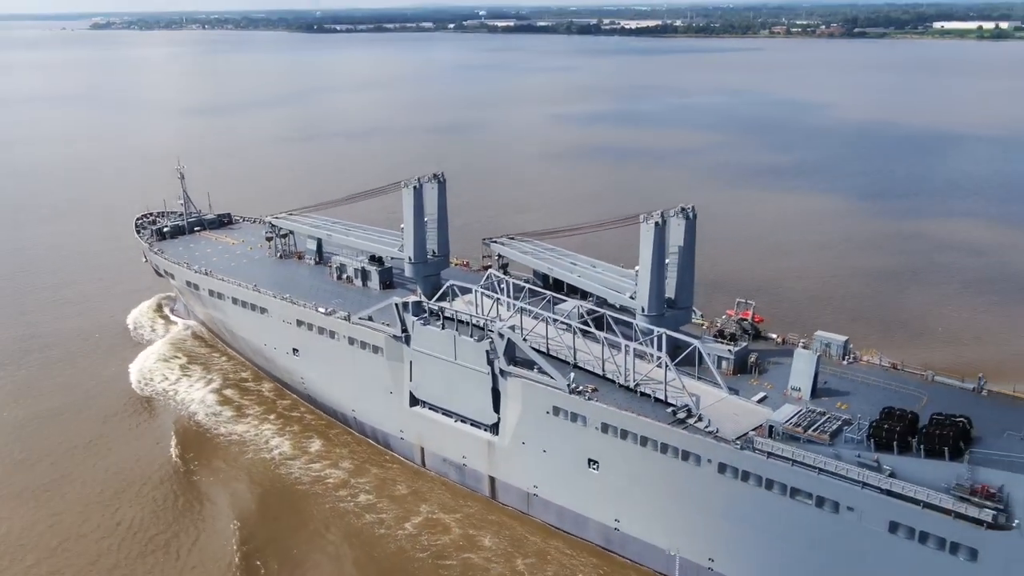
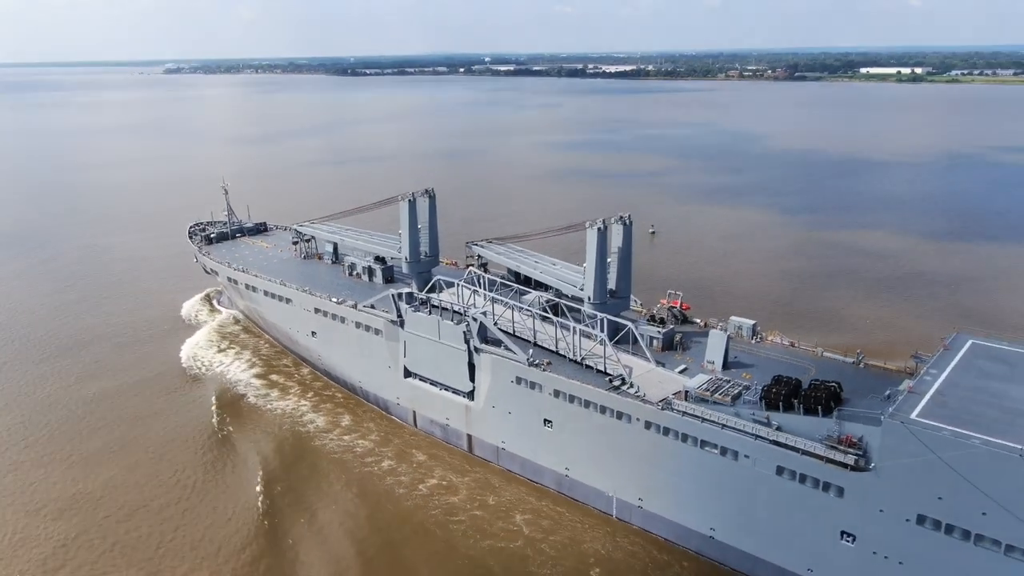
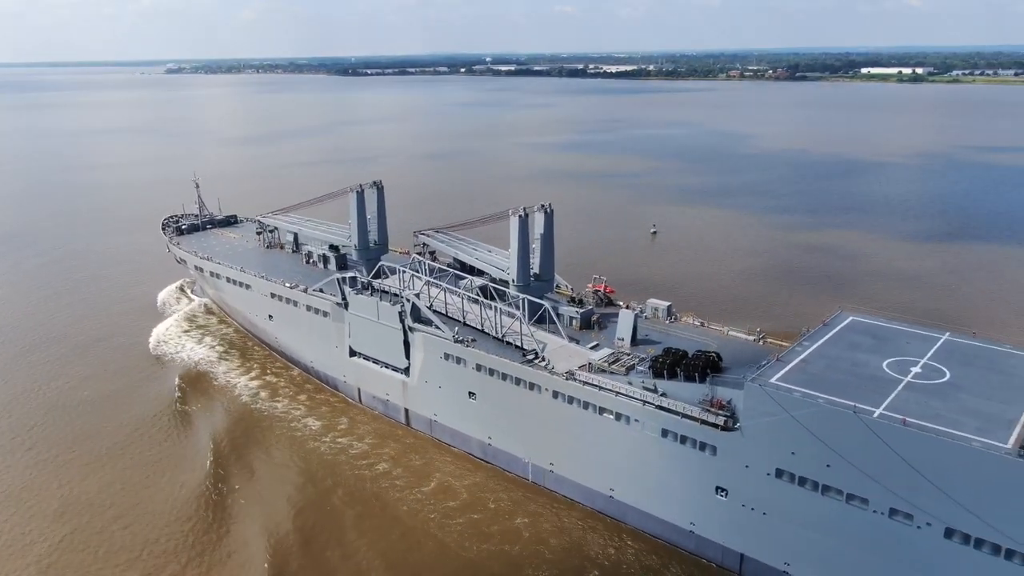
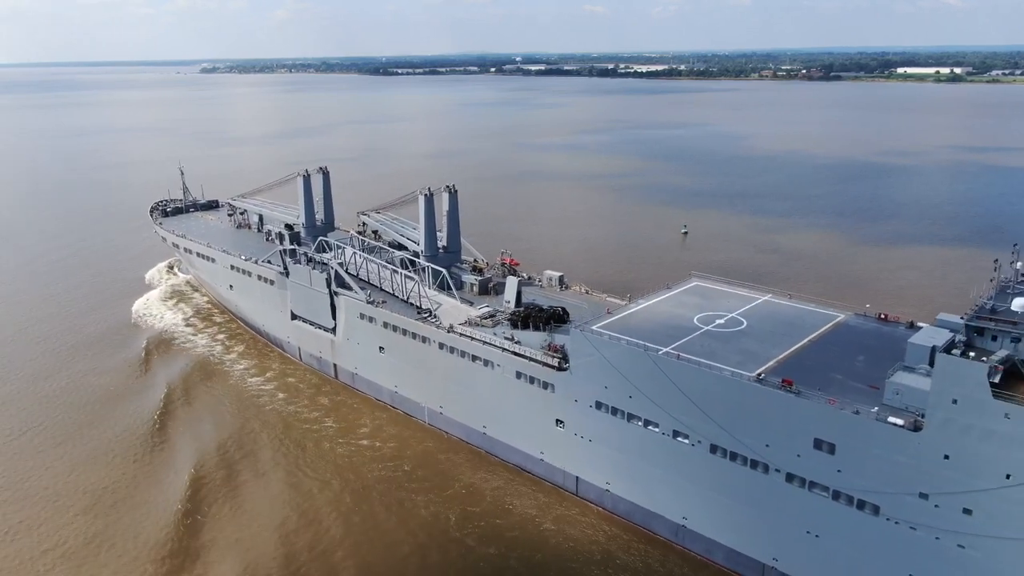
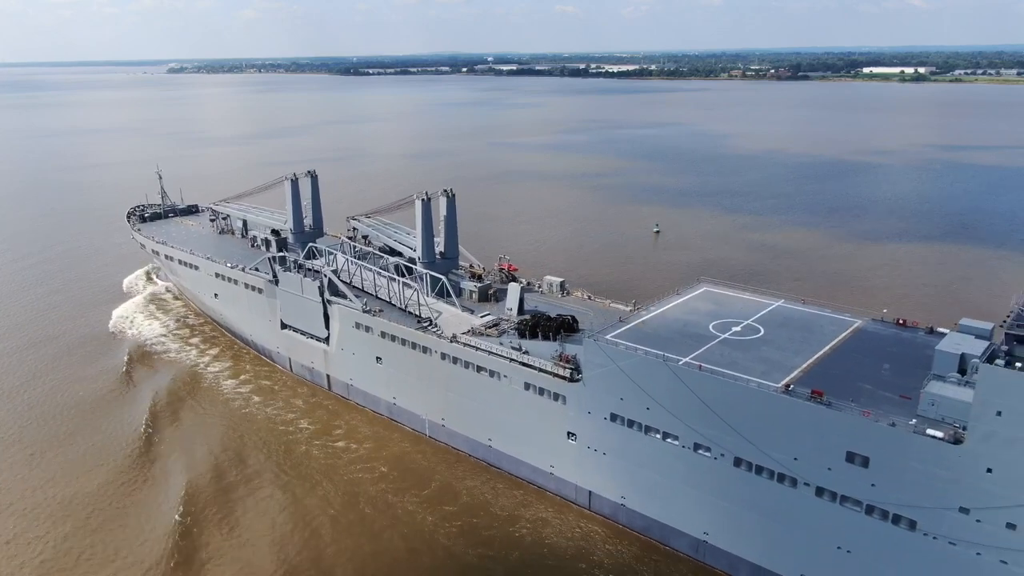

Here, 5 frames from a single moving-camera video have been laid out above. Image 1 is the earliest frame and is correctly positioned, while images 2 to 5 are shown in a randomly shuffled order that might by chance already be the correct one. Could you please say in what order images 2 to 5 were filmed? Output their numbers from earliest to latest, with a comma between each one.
2, 3, 5, 4
